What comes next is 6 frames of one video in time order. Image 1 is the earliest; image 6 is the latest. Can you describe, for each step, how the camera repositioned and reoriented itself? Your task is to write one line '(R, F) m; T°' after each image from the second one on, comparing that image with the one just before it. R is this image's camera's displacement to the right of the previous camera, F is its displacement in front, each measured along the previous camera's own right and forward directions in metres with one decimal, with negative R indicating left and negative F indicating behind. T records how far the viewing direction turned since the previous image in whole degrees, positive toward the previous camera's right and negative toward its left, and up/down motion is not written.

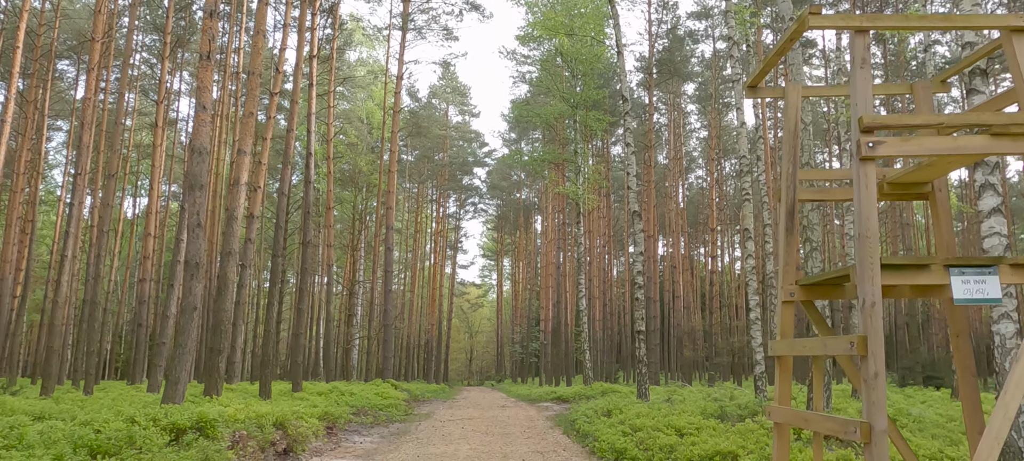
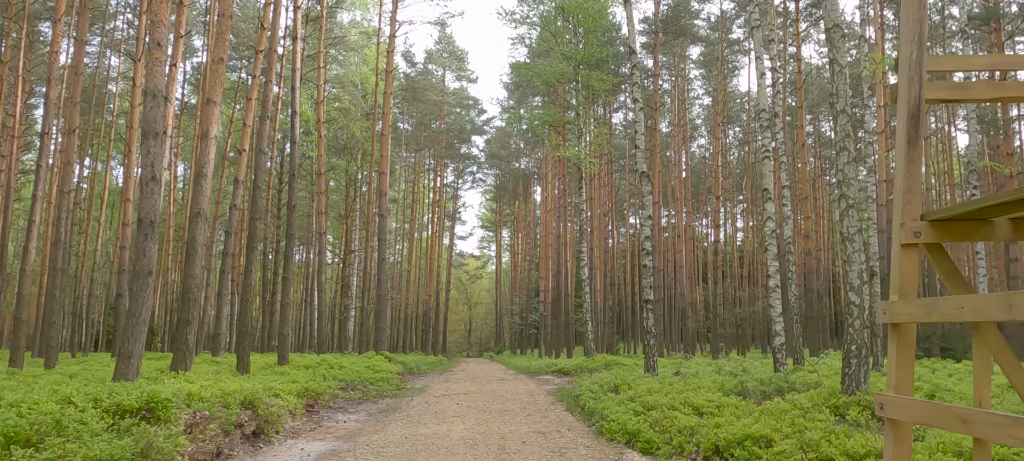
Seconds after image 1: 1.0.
(0.0, +0.9) m; 0°
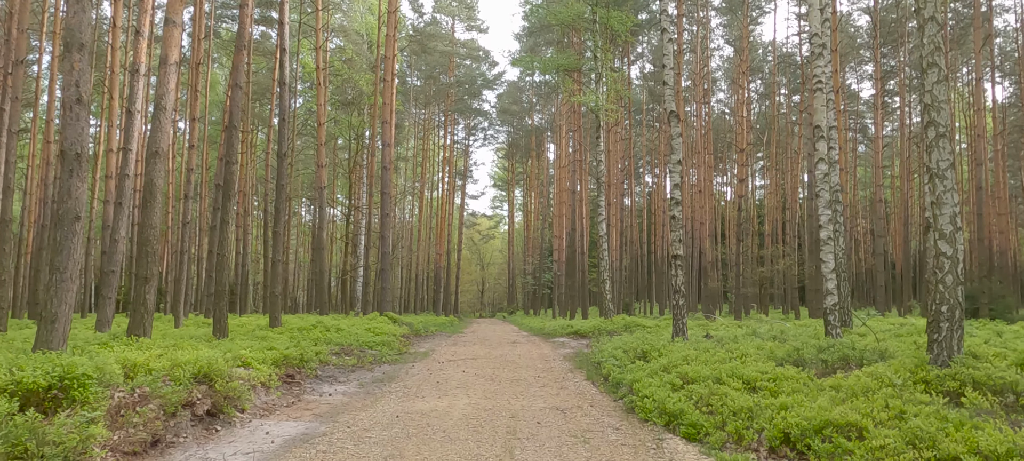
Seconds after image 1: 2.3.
(0.0, +1.3) m; -1°
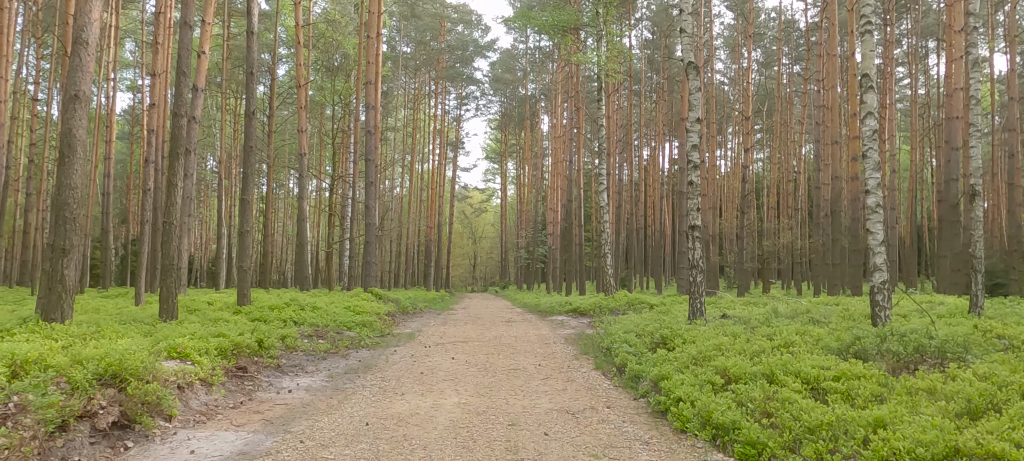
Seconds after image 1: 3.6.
(-0.1, +1.2) m; +1°
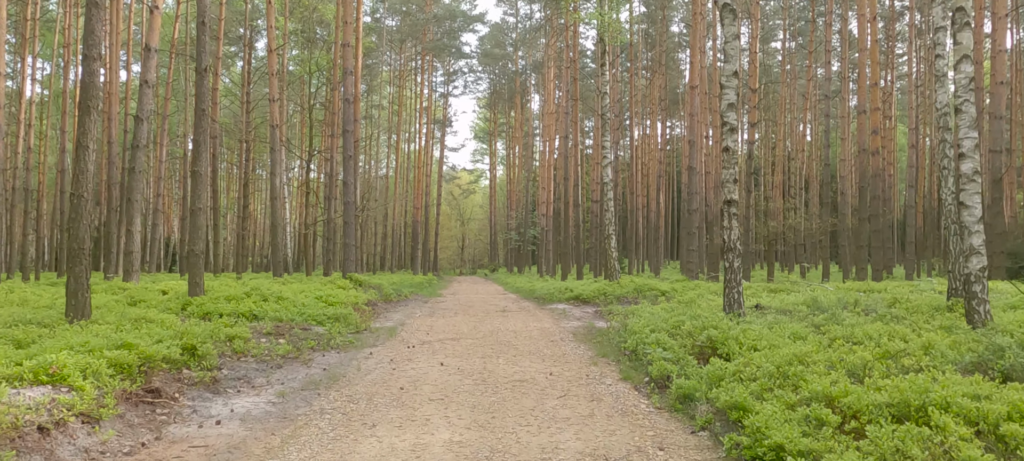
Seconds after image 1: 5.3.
(-0.1, +1.6) m; +1°
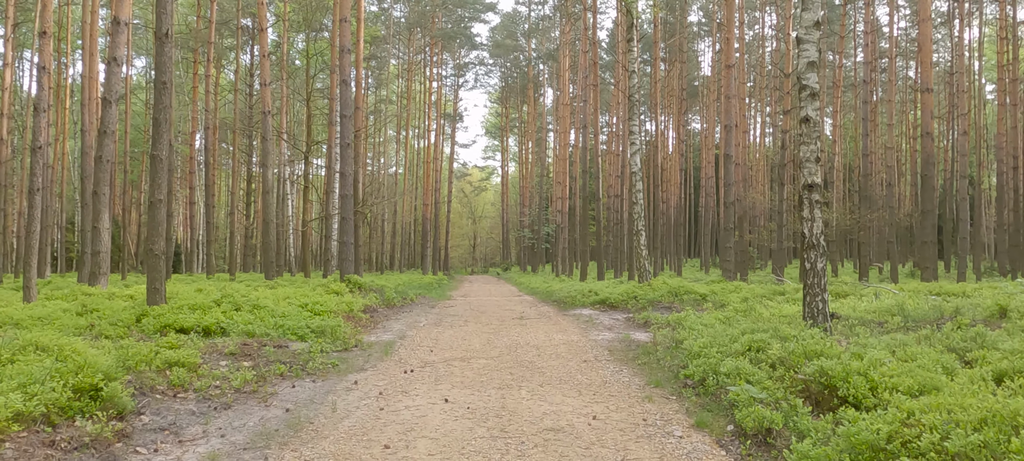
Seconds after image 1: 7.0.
(-0.1, +1.6) m; -1°
